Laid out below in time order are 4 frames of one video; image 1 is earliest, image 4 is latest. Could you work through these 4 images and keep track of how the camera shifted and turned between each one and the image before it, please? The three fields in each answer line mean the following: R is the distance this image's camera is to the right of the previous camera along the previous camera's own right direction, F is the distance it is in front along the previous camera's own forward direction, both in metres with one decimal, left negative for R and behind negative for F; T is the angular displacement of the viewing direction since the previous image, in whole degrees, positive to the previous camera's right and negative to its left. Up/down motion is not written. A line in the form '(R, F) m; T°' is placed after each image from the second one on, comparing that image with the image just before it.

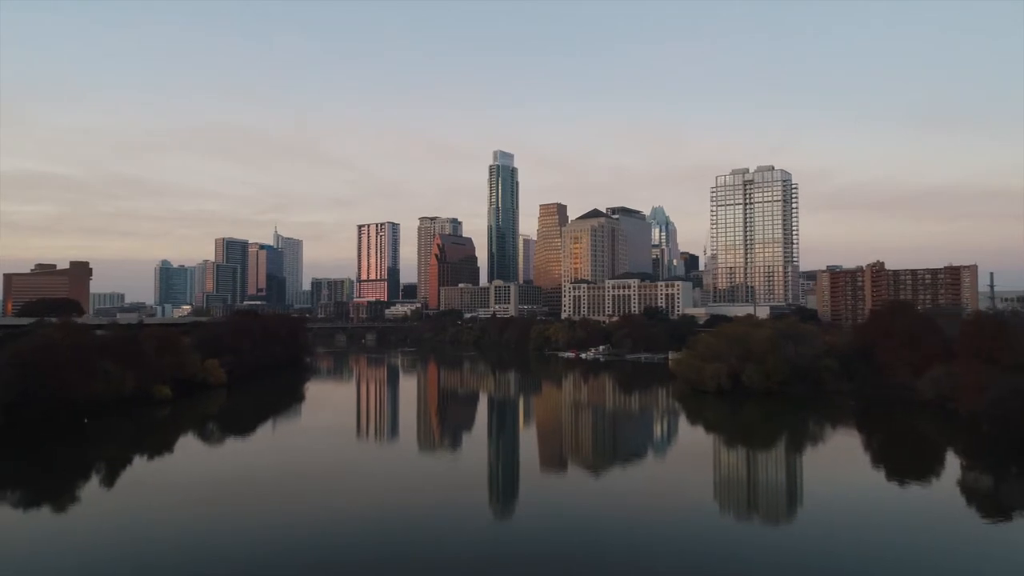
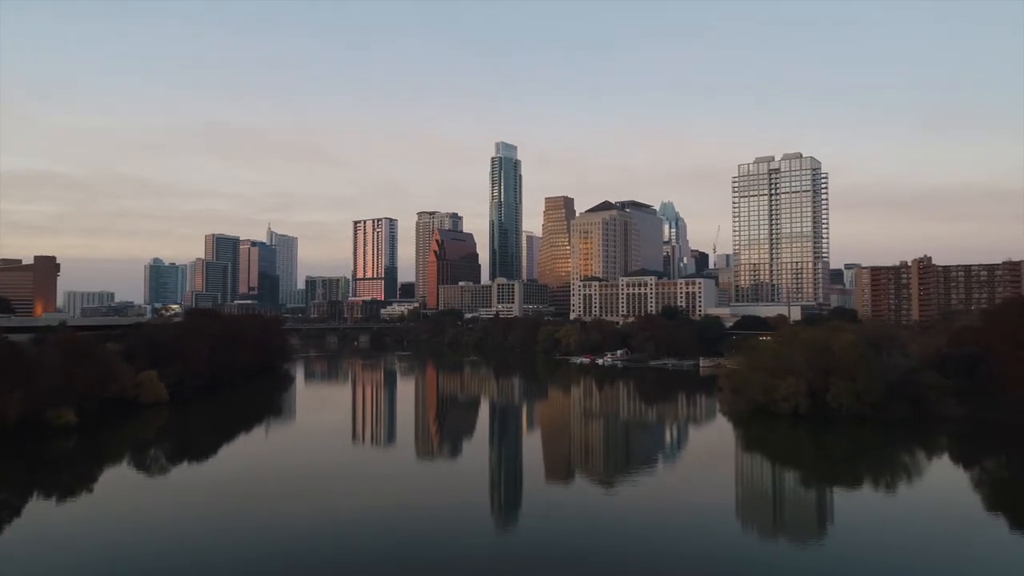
(-0.6, +8.3) m; 0°
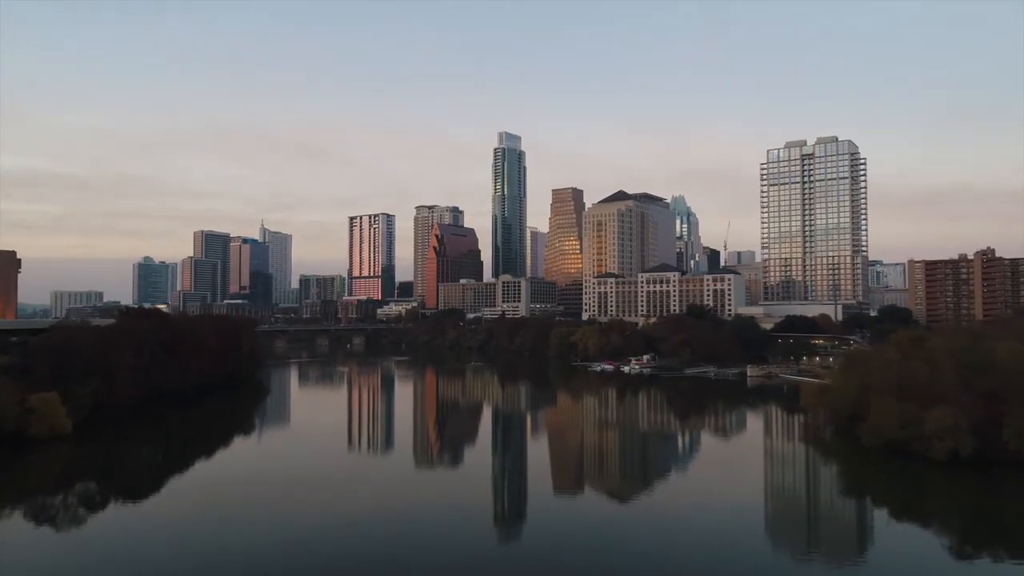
(-0.9, +8.6) m; 0°
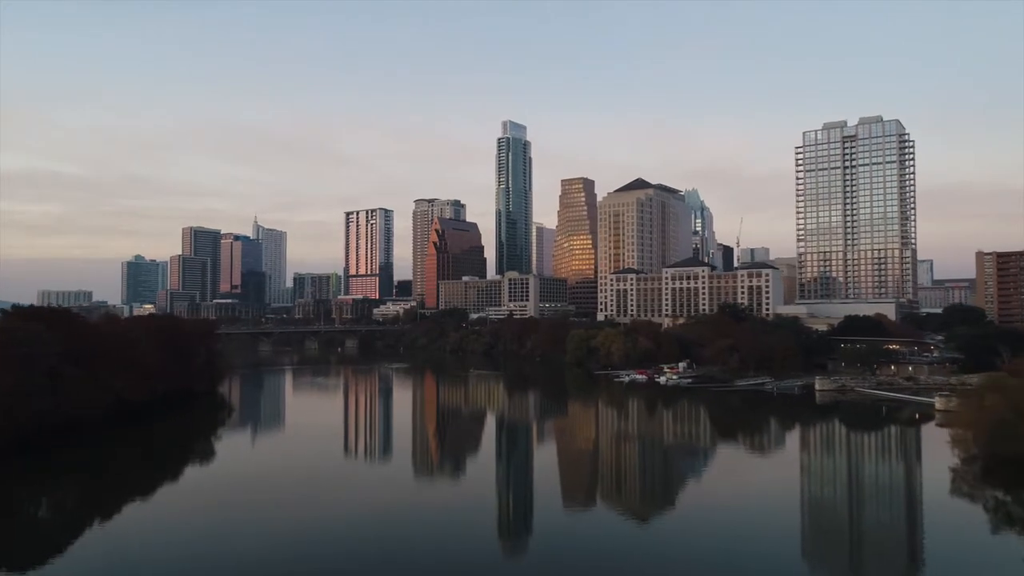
(-0.9, +8.6) m; 0°
